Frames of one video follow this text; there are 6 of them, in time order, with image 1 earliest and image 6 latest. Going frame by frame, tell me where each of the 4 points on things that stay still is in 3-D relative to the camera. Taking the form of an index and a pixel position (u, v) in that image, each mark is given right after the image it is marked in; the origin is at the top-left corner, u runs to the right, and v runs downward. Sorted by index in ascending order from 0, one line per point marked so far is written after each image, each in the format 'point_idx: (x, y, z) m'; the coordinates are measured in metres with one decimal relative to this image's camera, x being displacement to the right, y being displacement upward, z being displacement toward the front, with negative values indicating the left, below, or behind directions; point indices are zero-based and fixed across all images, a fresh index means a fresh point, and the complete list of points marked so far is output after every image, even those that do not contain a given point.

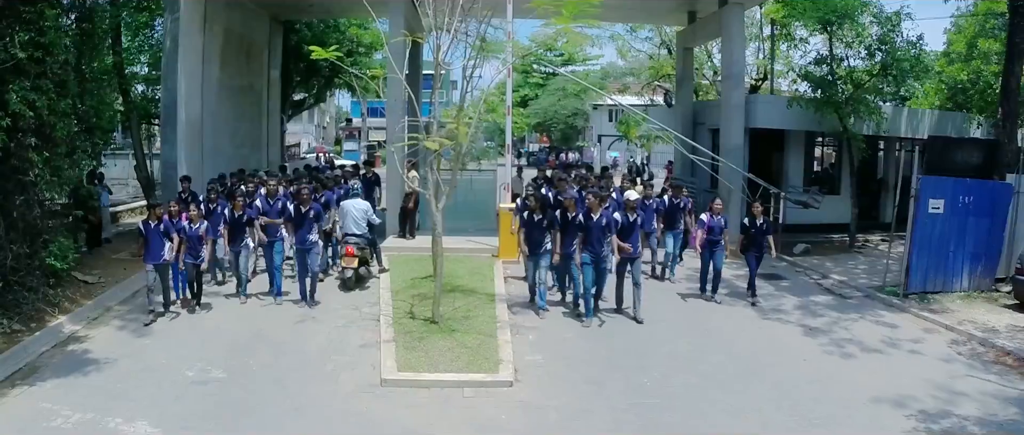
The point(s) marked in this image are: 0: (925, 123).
0: (+9.3, +2.1, +18.6) m
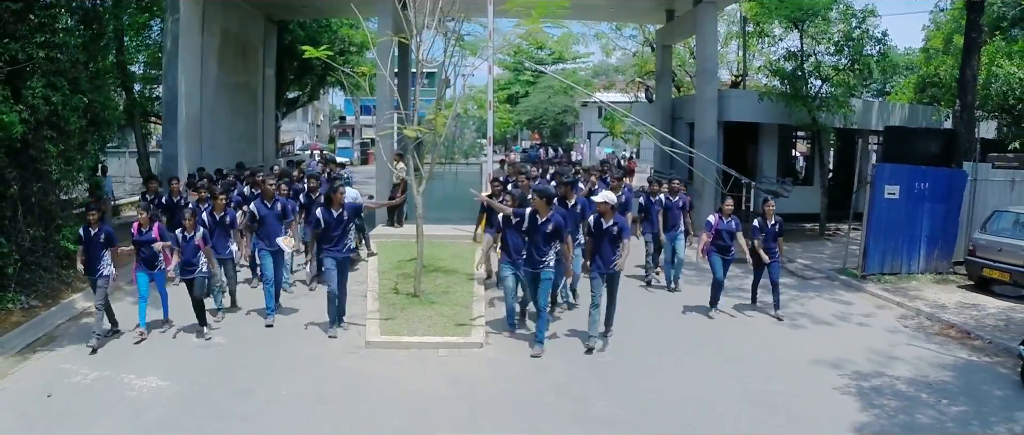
0: (+8.9, +2.4, +19.4) m
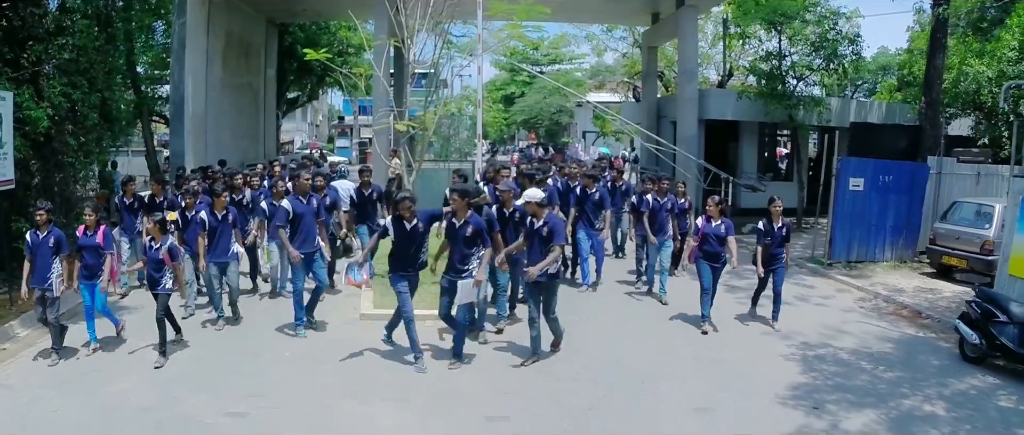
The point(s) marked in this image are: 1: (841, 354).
0: (+8.7, +2.5, +20.2) m
1: (+3.3, -1.4, +8.3) m
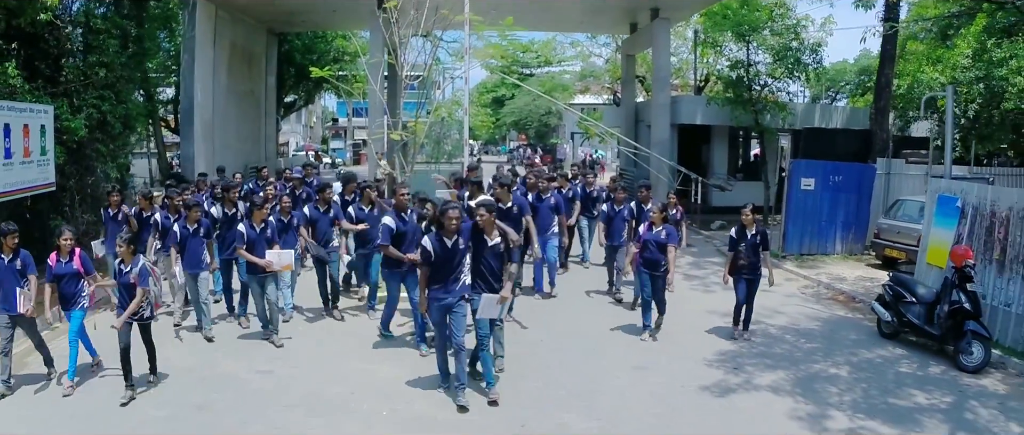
0: (+8.4, +2.6, +21.6) m
1: (+3.0, -1.3, +9.7) m
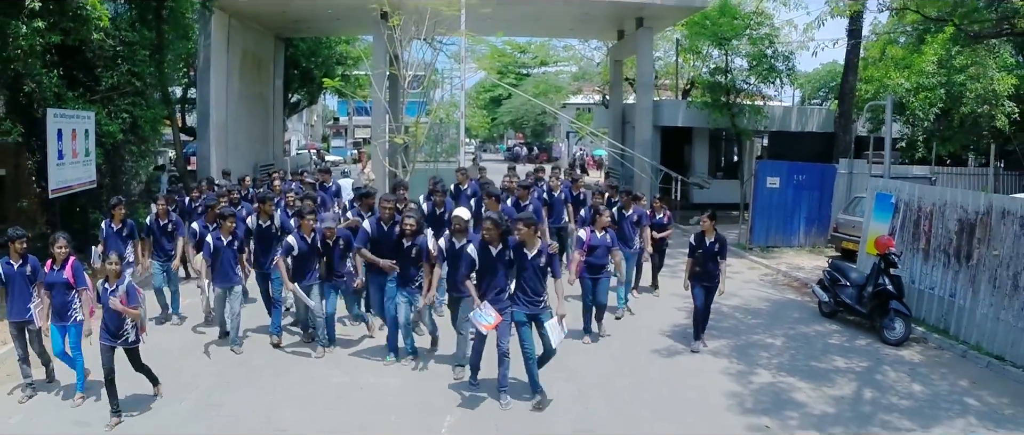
0: (+8.2, +2.7, +23.1) m
1: (+2.8, -1.2, +11.2) m
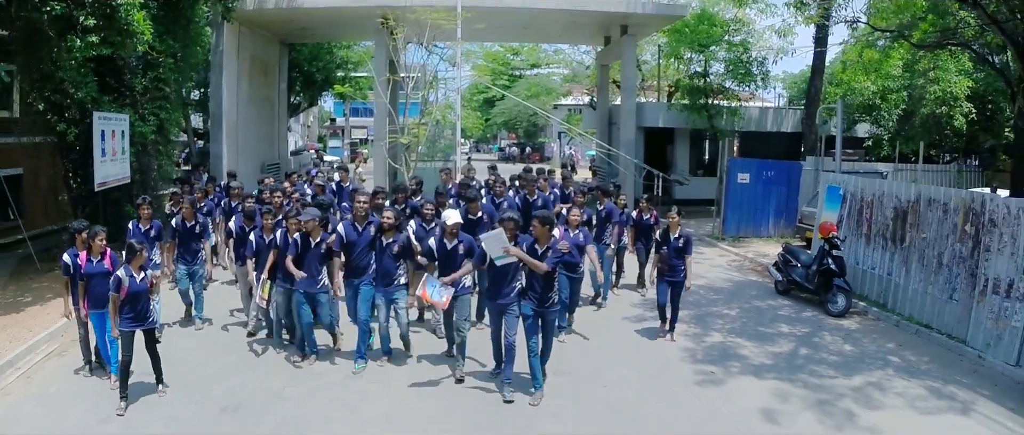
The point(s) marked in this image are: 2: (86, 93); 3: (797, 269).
0: (+8.0, +2.9, +24.7) m
1: (+2.7, -1.1, +12.7) m
2: (-7.1, +2.1, +14.1) m
3: (+4.3, -0.8, +12.6) m
